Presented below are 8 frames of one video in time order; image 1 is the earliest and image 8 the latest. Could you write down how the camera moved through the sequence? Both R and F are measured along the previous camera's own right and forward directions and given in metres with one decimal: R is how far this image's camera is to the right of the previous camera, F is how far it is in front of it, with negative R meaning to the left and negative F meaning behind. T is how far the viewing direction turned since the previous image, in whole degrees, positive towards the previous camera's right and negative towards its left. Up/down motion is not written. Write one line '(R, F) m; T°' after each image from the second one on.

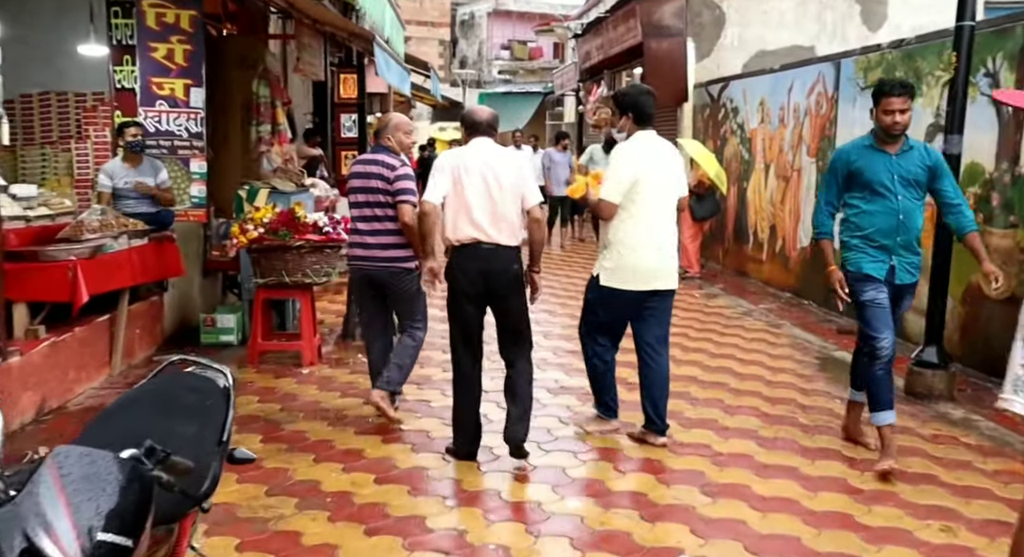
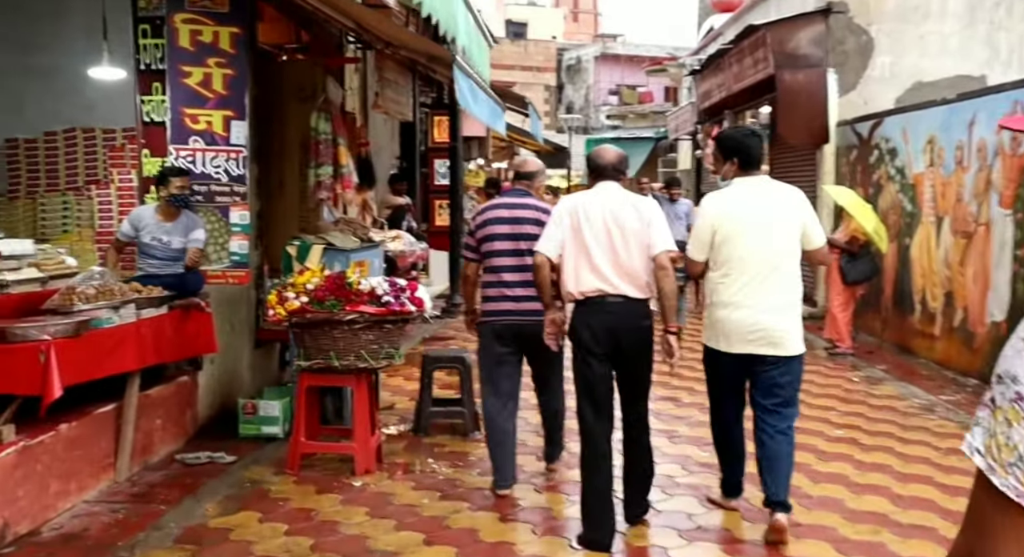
(-0.1, +1.6) m; -6°
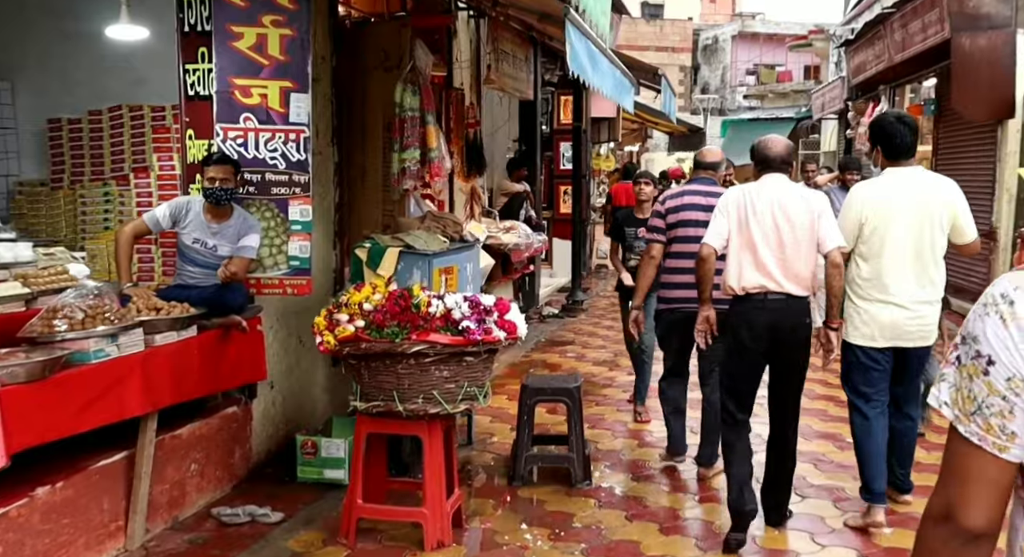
(+0.1, +1.3) m; -8°
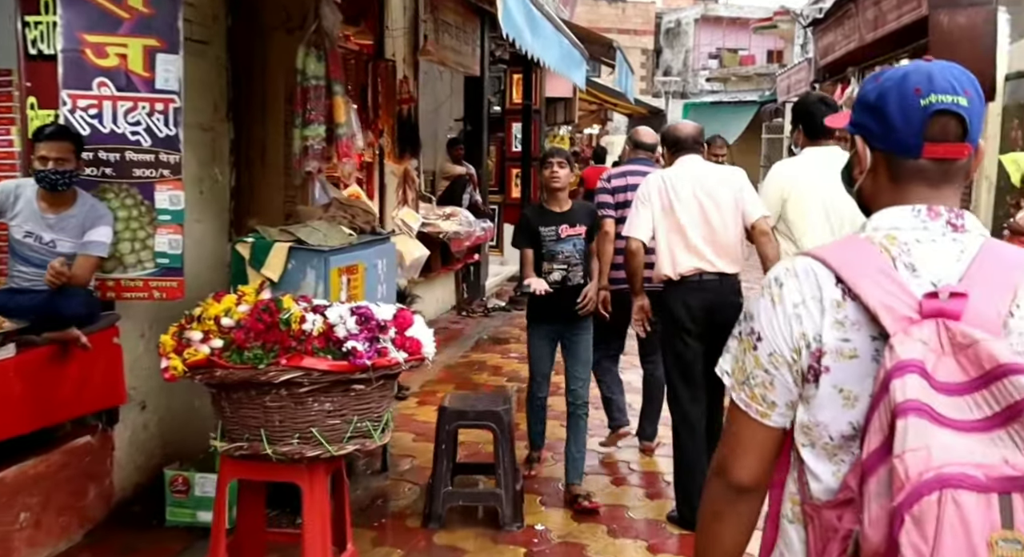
(+0.2, +0.9) m; +2°
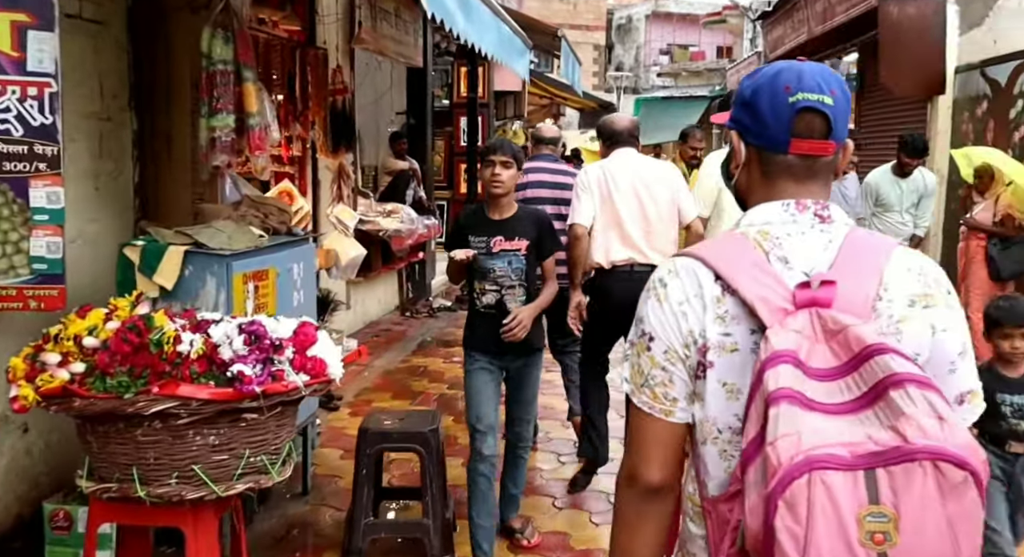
(+0.1, +0.4) m; +3°
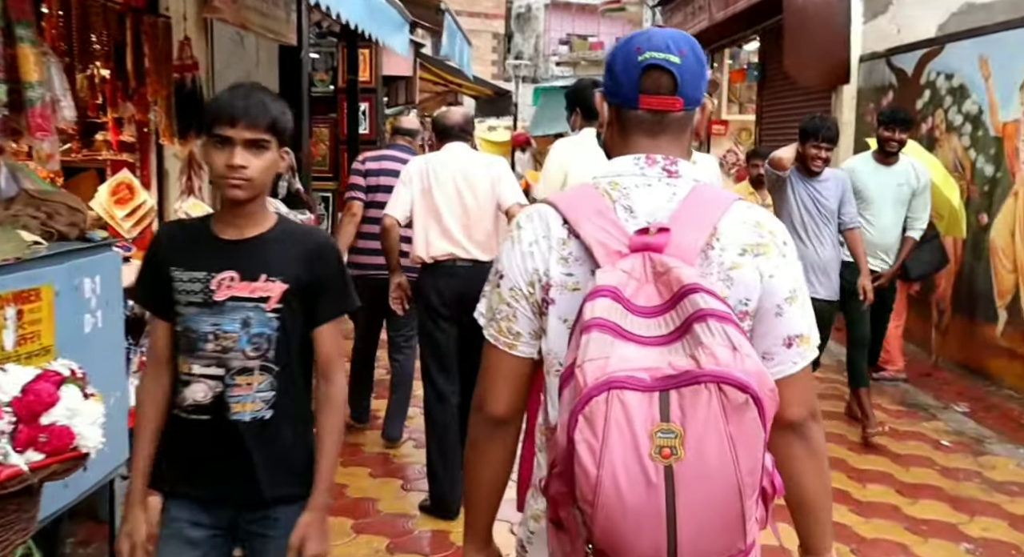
(+0.2, +0.9) m; +6°
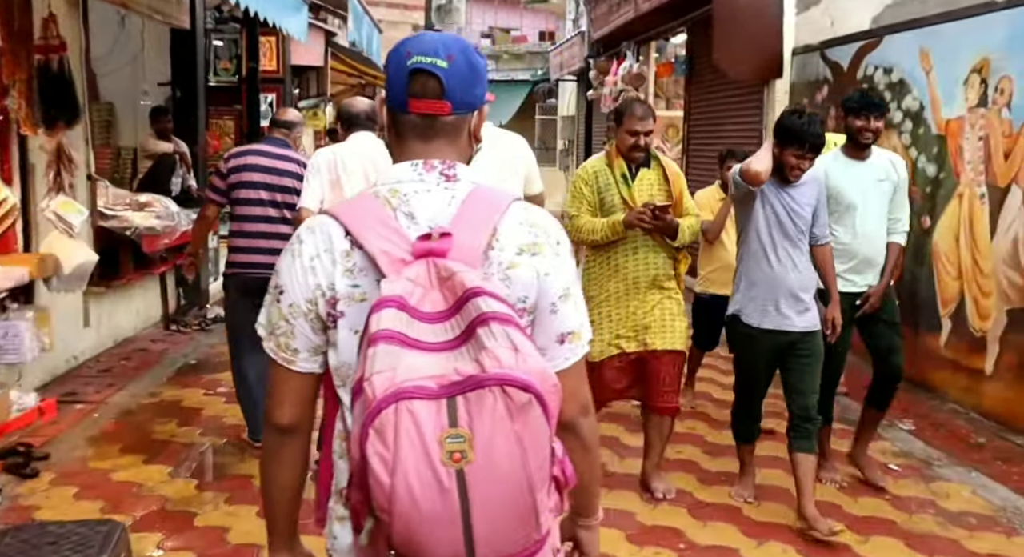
(+0.1, +0.6) m; +4°
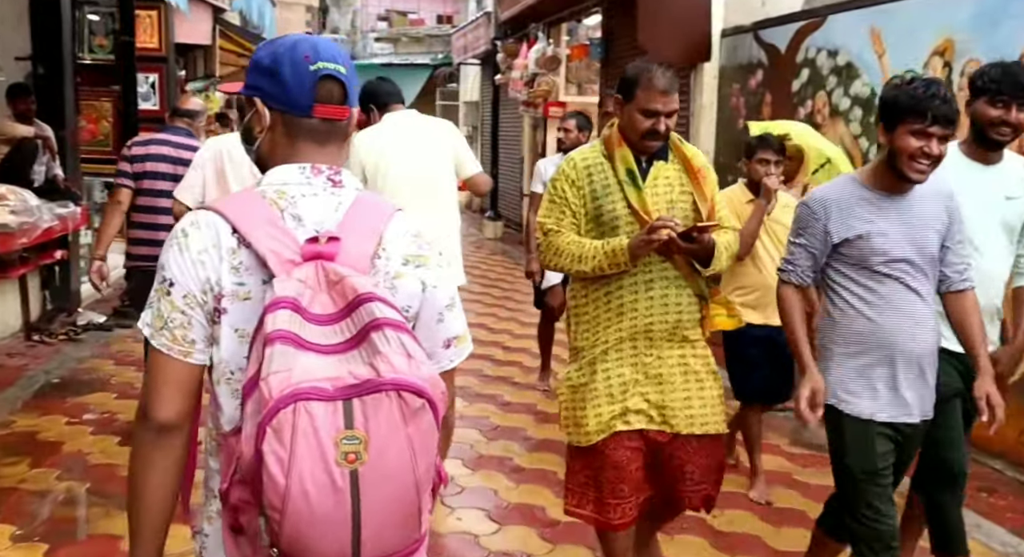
(-0.1, +0.7) m; +6°
